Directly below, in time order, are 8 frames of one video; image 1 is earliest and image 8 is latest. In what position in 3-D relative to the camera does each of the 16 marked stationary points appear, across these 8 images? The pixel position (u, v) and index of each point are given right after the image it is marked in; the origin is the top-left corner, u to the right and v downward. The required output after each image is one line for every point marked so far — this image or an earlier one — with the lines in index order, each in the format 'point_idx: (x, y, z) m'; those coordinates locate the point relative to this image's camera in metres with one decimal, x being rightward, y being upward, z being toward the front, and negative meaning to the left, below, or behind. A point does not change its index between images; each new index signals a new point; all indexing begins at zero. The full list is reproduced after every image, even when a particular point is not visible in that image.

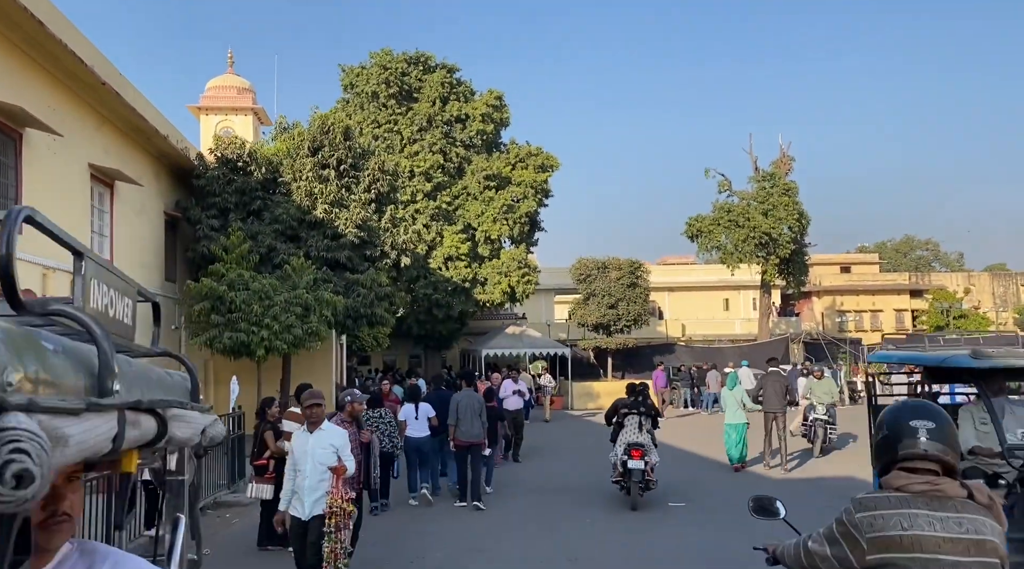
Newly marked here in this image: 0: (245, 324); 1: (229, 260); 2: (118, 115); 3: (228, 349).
0: (-5.2, -0.8, +17.9) m
1: (-5.7, +0.5, +18.7) m
2: (-6.9, +3.0, +16.2) m
3: (-5.6, -1.3, +18.1) m
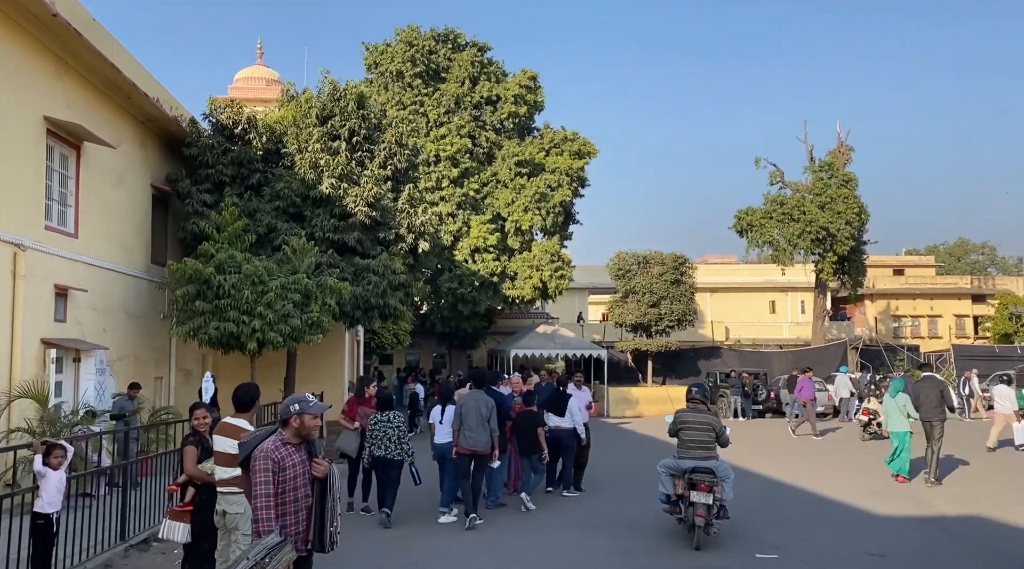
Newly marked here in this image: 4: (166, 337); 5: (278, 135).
0: (-4.6, -0.5, +15.4) m
1: (-5.1, +0.8, +16.3) m
2: (-6.4, +3.3, +13.8) m
3: (-5.0, -1.0, +15.6) m
4: (-6.7, -1.0, +18.0) m
5: (-4.7, +3.0, +18.6) m
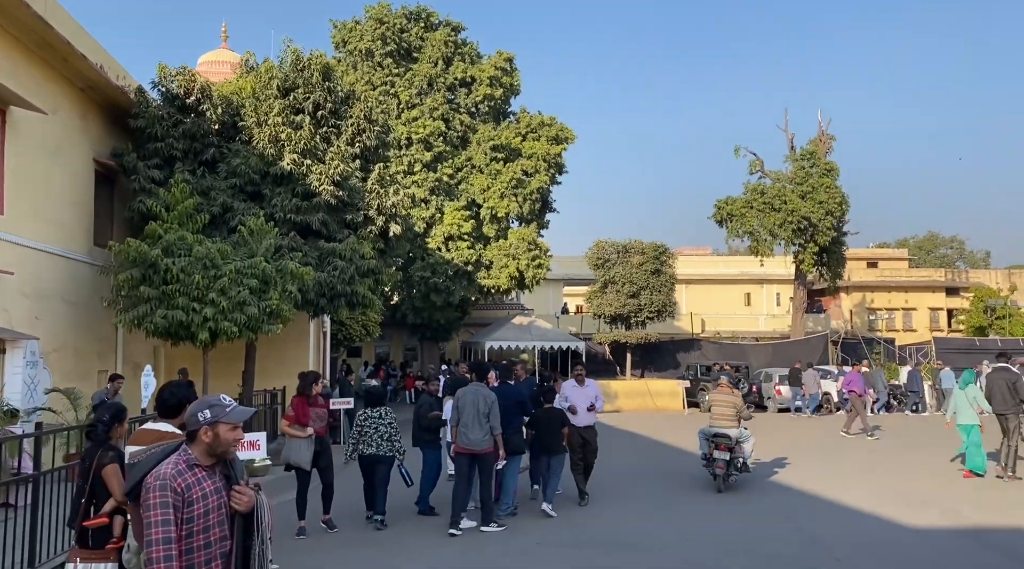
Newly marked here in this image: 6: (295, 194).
0: (-4.9, -0.2, +13.9) m
1: (-5.5, +1.1, +14.8) m
2: (-6.6, +3.5, +12.2) m
3: (-5.4, -0.7, +14.1) m
4: (-7.1, -0.7, +16.4) m
5: (-5.1, +3.3, +17.1) m
6: (-4.0, +1.7, +16.9) m
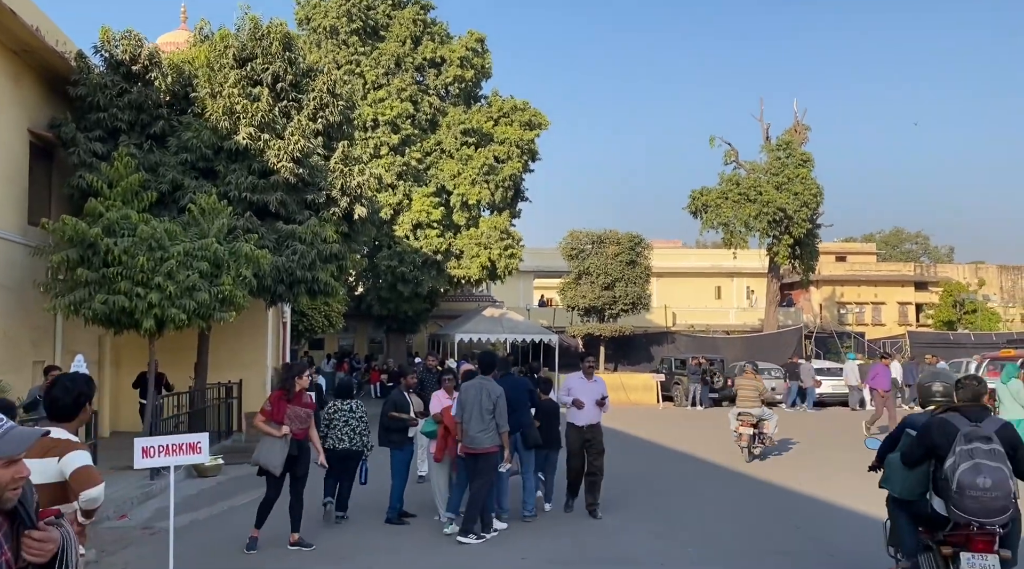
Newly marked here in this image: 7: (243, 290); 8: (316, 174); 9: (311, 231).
0: (-5.3, 0.0, +12.7) m
1: (-5.8, +1.3, +13.5) m
2: (-6.8, +3.8, +10.9) m
3: (-5.7, -0.5, +12.8) m
4: (-7.5, -0.5, +15.1) m
5: (-5.5, +3.5, +15.8) m
6: (-4.4, +1.9, +15.7) m
7: (-4.0, -0.1, +13.9) m
8: (-3.5, +2.0, +16.6) m
9: (-3.4, +0.9, +15.7) m
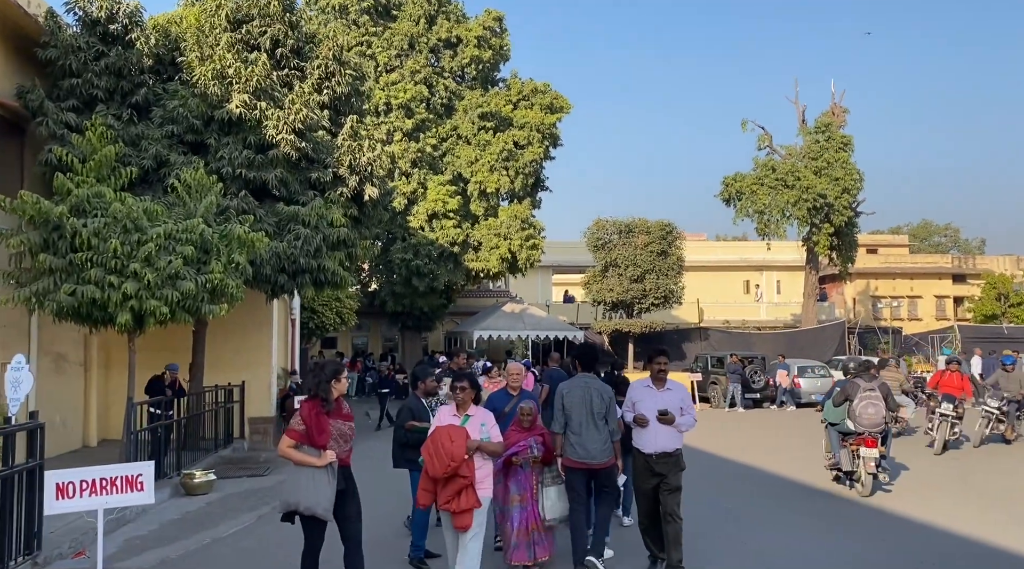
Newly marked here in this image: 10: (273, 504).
0: (-4.9, +0.2, +10.8) m
1: (-5.4, +1.4, +11.6) m
2: (-6.5, +3.9, +9.1) m
3: (-5.3, -0.3, +11.0) m
4: (-7.1, -0.4, +13.3) m
5: (-5.1, +3.7, +13.9) m
6: (-3.9, +2.1, +13.8) m
7: (-3.6, +0.1, +12.0) m
8: (-3.0, +2.1, +14.7) m
9: (-3.0, +1.1, +13.9) m
10: (-2.9, -2.6, +11.0) m
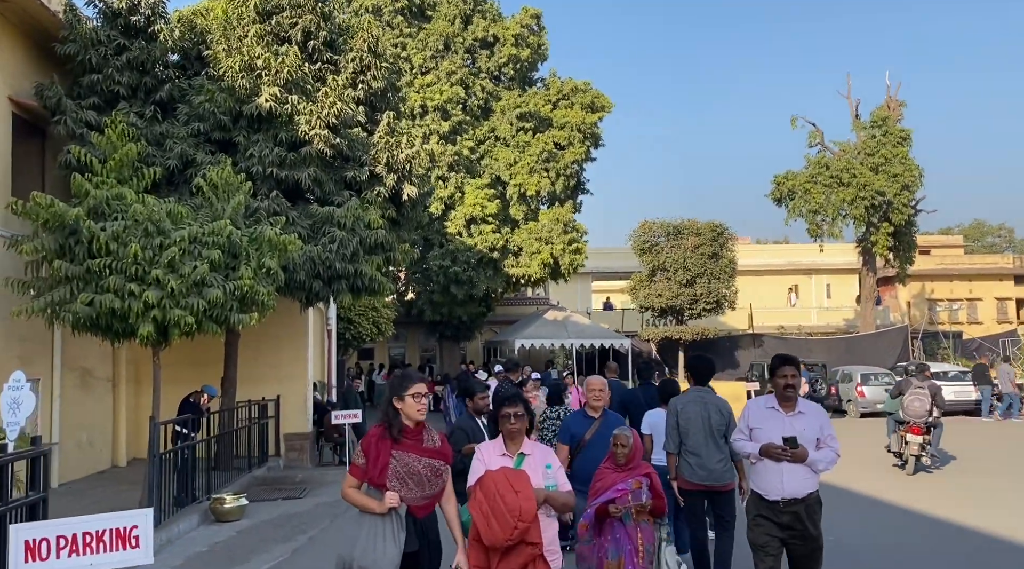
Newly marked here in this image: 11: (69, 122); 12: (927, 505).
0: (-4.2, +0.1, +9.9) m
1: (-4.8, +1.3, +10.8) m
2: (-6.0, +3.8, +8.3) m
3: (-4.6, -0.4, +10.1) m
4: (-6.4, -0.5, +12.4) m
5: (-4.4, +3.5, +13.1) m
6: (-3.2, +2.0, +12.9) m
7: (-2.9, 0.0, +11.1) m
8: (-2.3, +2.0, +13.8) m
9: (-2.2, +1.0, +12.9) m
10: (-2.2, -2.7, +10.0) m
11: (-5.6, +2.0, +11.7) m
12: (+4.8, -2.6, +10.8) m
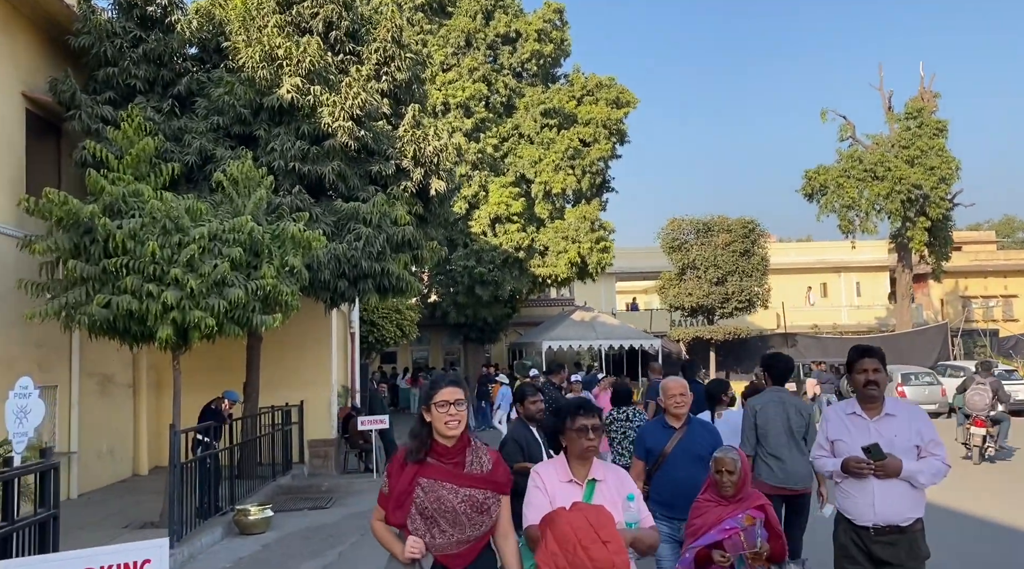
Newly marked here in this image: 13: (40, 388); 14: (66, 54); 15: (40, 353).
0: (-3.9, +0.1, +9.4) m
1: (-4.4, +1.3, +10.3) m
2: (-5.7, +3.8, +7.8) m
3: (-4.2, -0.4, +9.6) m
4: (-5.9, -0.5, +12.0) m
5: (-4.0, +3.5, +12.6) m
6: (-2.8, +2.0, +12.4) m
7: (-2.5, 0.0, +10.6) m
8: (-1.9, +2.0, +13.2) m
9: (-1.8, +1.0, +12.3) m
10: (-1.8, -2.7, +9.5) m
11: (-5.2, +2.0, +11.2) m
12: (+5.3, -2.5, +10.1) m
13: (-5.9, -1.3, +11.6) m
14: (-5.8, +3.0, +11.9) m
15: (-5.9, -0.8, +11.5) m
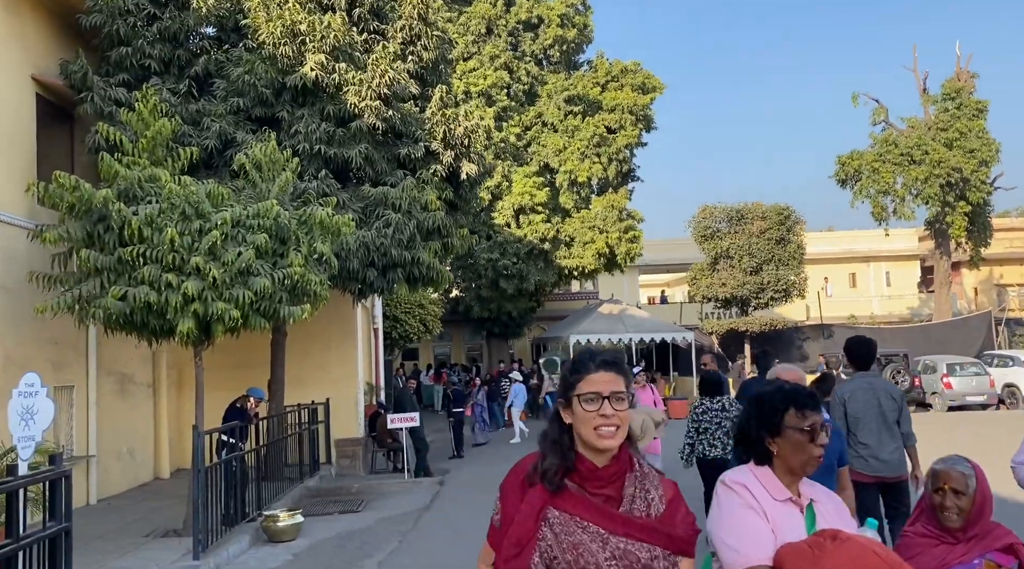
0: (-3.4, +0.1, +8.8) m
1: (-3.9, +1.4, +9.6) m
2: (-5.3, +3.8, +7.2) m
3: (-3.8, -0.4, +9.0) m
4: (-5.4, -0.5, +11.3) m
5: (-3.5, +3.6, +11.9) m
6: (-2.3, +2.1, +11.7) m
7: (-2.1, +0.1, +9.9) m
8: (-1.4, +2.2, +12.5) m
9: (-1.3, +1.1, +11.6) m
10: (-1.3, -2.6, +8.8) m
11: (-4.7, +2.1, +10.6) m
12: (+5.8, -2.3, +9.3) m
13: (-5.4, -1.2, +11.0) m
14: (-5.3, +3.0, +11.3) m
15: (-5.4, -0.8, +10.9) m
